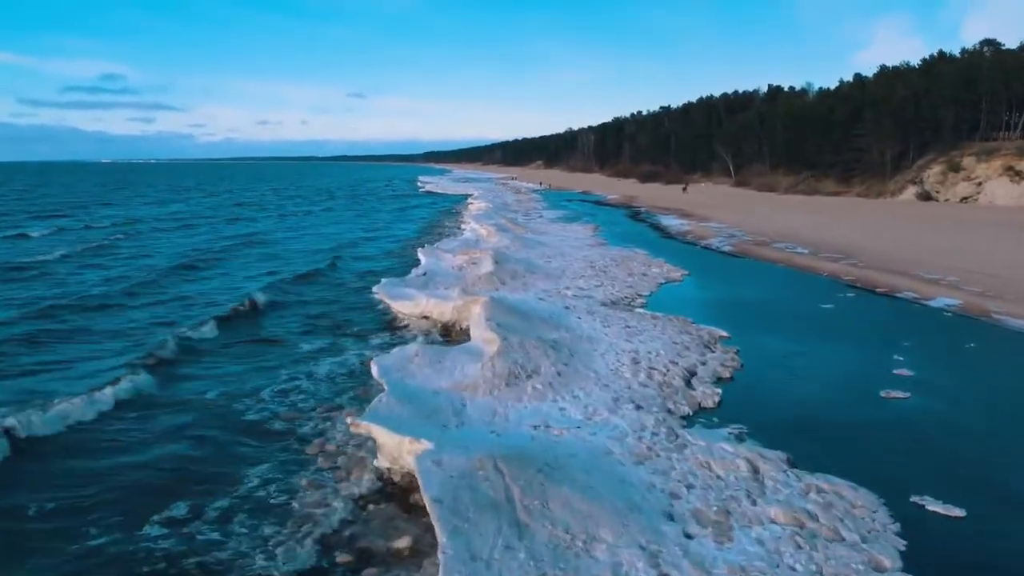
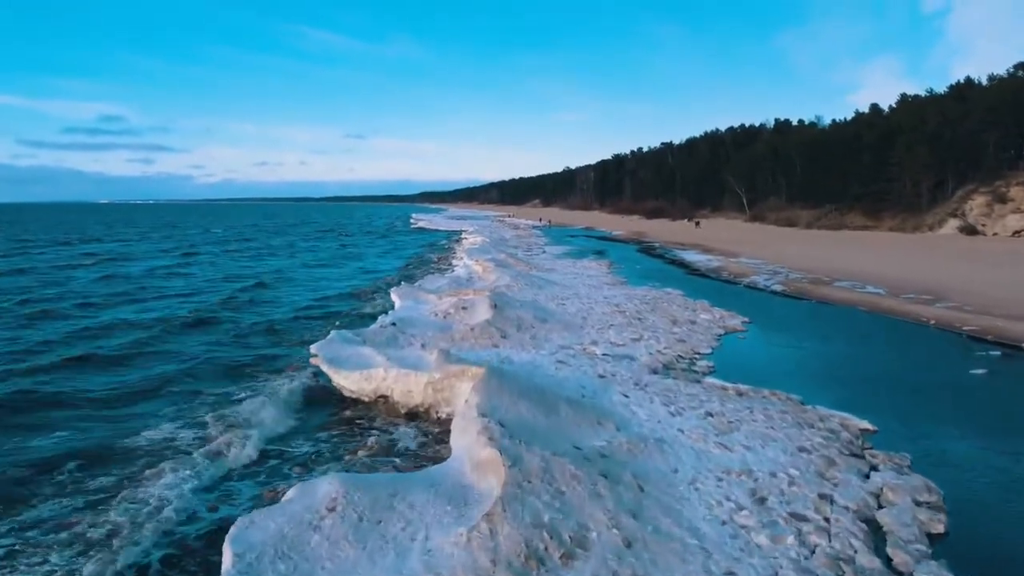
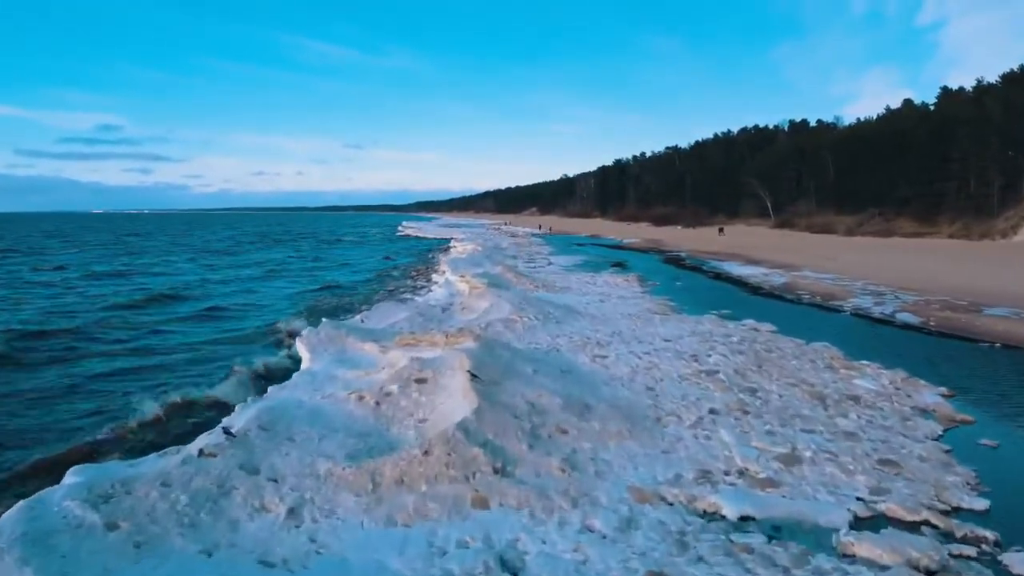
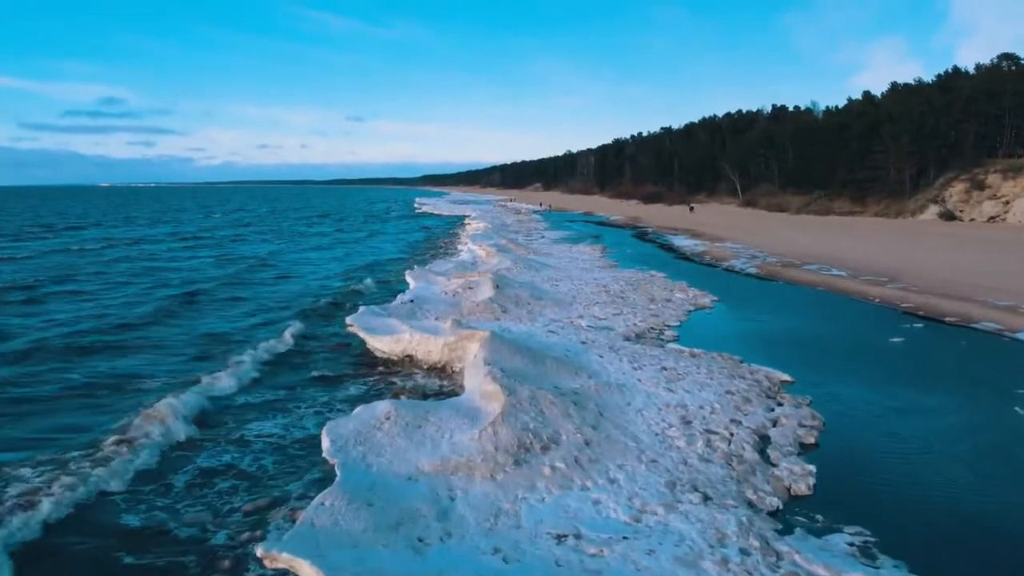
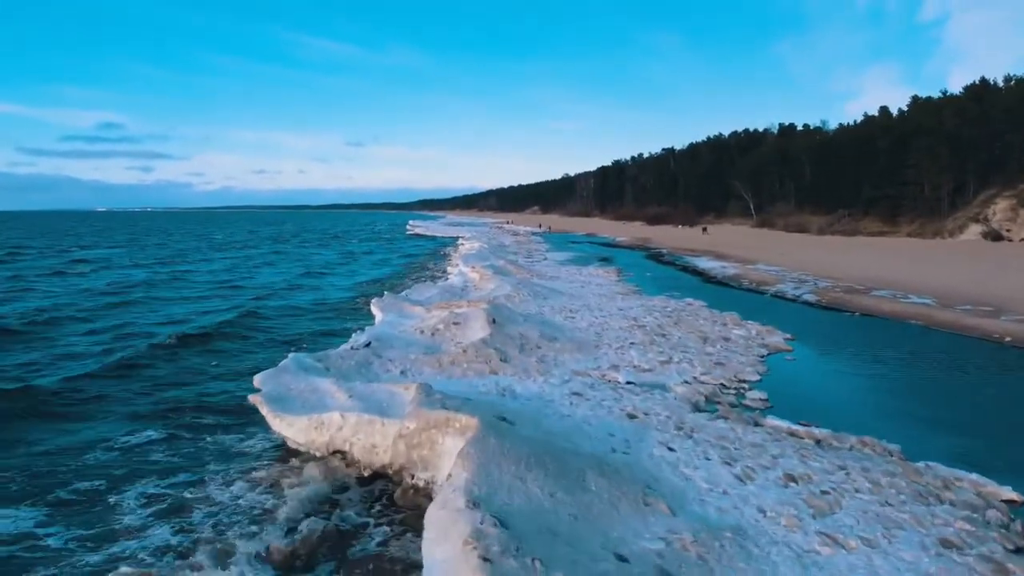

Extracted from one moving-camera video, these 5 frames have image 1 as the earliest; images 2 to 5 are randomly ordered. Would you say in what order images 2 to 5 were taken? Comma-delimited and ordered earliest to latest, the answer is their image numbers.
4, 2, 5, 3
